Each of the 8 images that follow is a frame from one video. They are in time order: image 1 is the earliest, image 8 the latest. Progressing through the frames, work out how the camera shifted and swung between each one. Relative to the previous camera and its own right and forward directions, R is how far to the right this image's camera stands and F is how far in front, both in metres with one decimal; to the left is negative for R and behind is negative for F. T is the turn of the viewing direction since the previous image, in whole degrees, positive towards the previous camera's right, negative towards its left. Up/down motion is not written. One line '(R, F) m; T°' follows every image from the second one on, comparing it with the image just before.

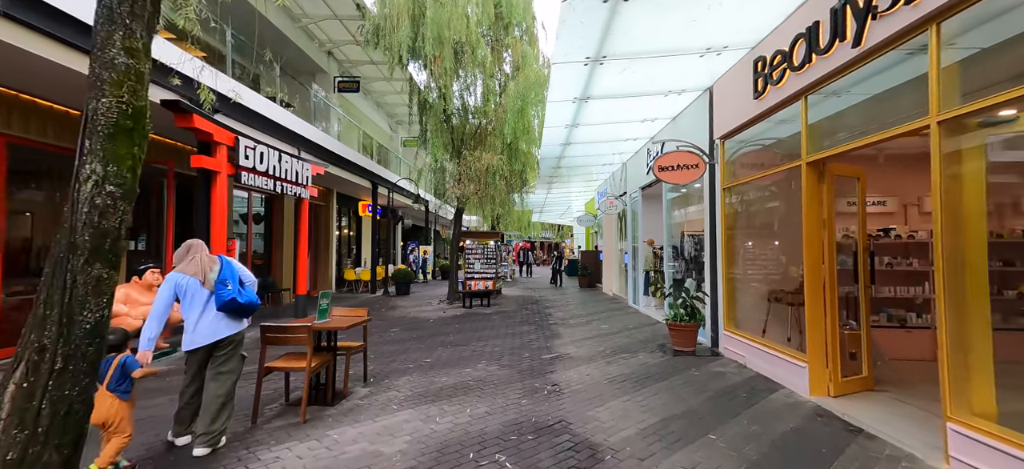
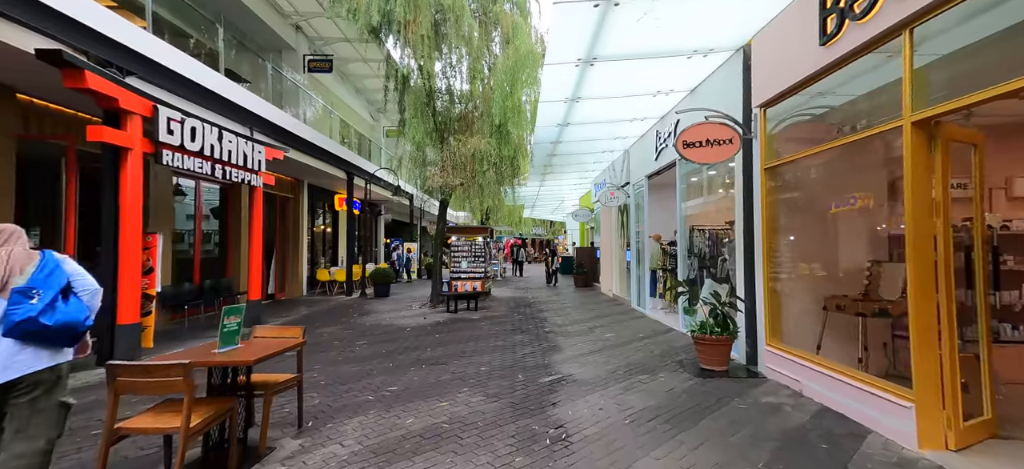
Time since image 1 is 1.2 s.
(0.0, +1.3) m; +1°
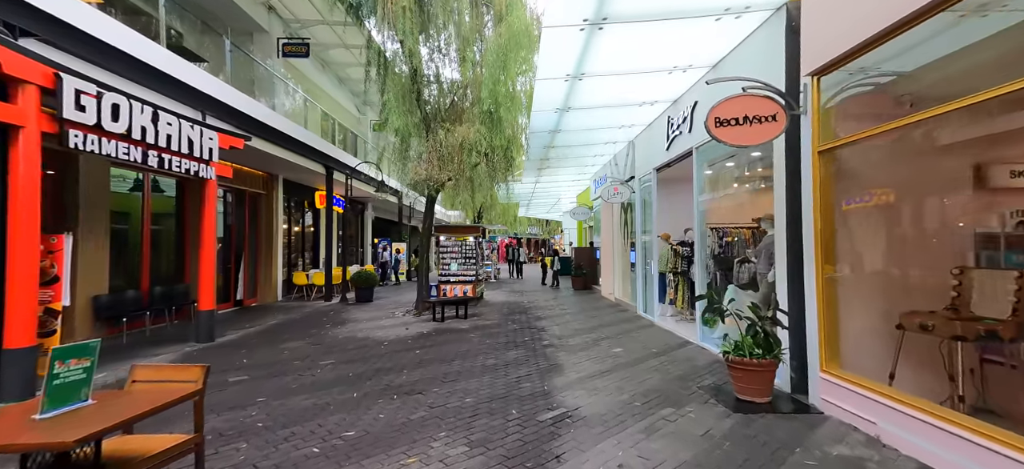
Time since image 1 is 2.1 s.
(0.0, +1.0) m; +1°
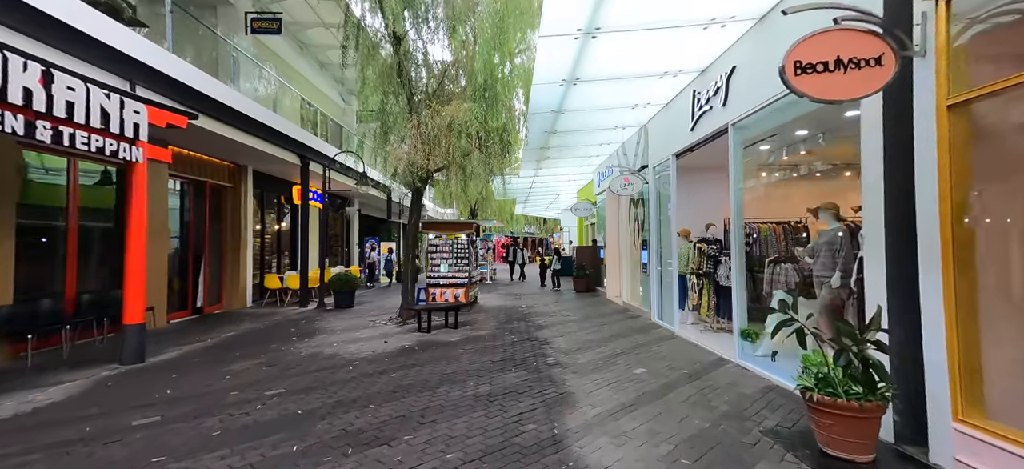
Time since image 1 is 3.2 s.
(0.0, +1.2) m; +1°
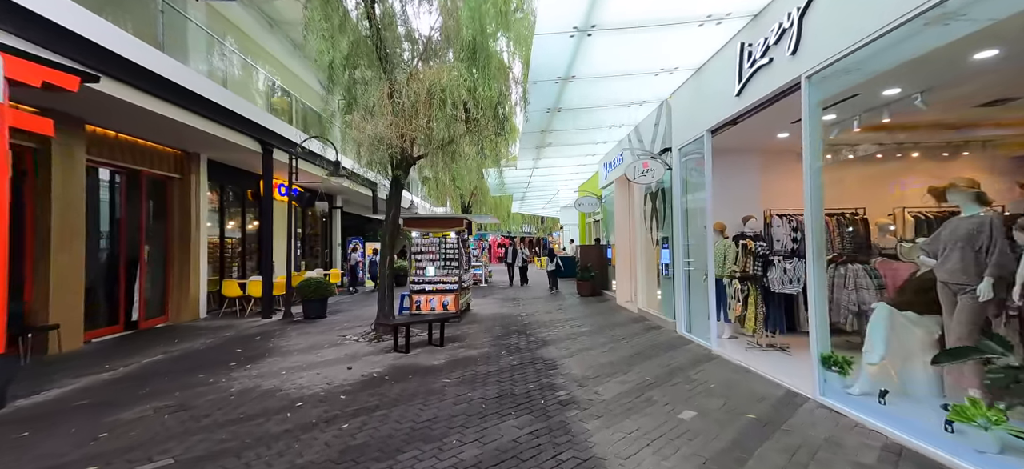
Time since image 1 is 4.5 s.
(0.0, +1.5) m; +1°
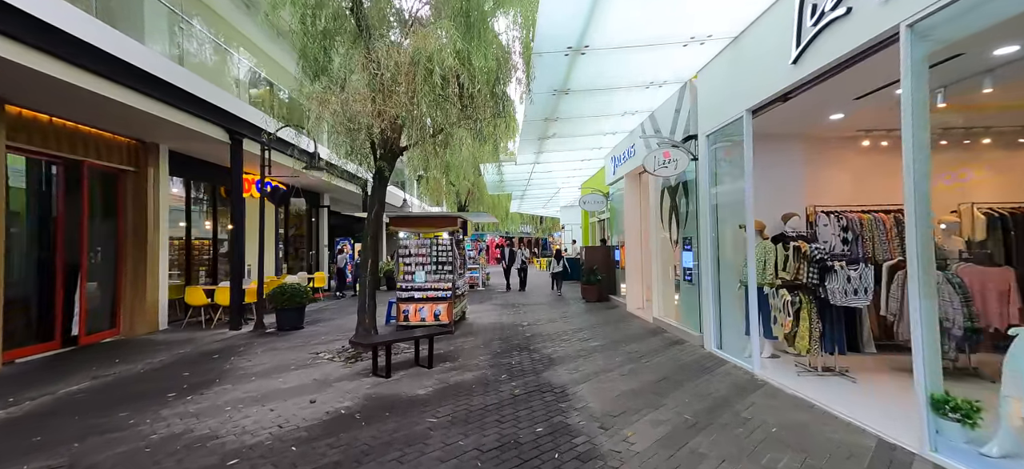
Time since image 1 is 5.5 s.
(-0.1, +1.0) m; 0°
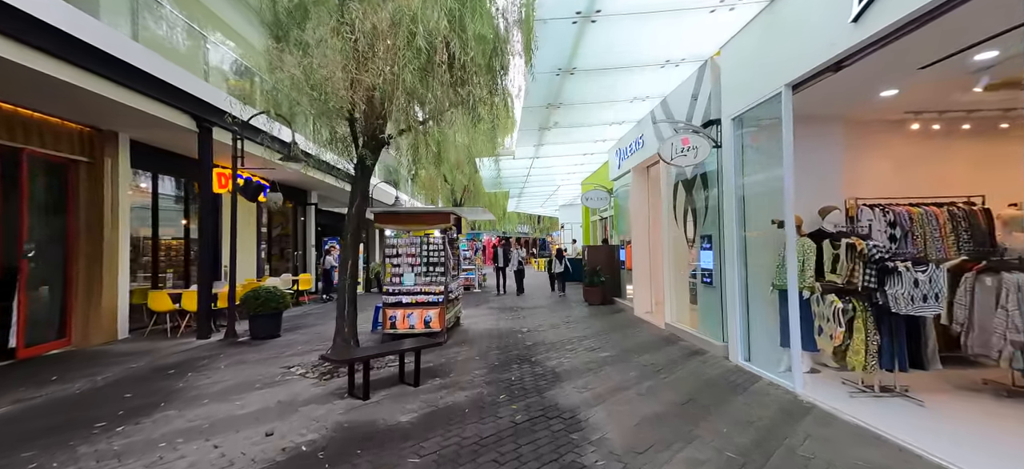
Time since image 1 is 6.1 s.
(0.0, +0.8) m; 0°
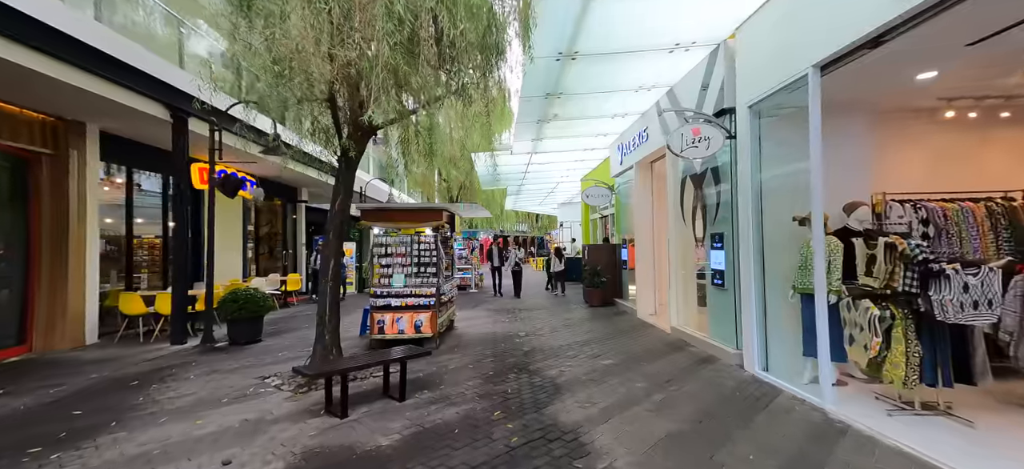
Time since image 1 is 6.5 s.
(0.0, +0.5) m; 0°
